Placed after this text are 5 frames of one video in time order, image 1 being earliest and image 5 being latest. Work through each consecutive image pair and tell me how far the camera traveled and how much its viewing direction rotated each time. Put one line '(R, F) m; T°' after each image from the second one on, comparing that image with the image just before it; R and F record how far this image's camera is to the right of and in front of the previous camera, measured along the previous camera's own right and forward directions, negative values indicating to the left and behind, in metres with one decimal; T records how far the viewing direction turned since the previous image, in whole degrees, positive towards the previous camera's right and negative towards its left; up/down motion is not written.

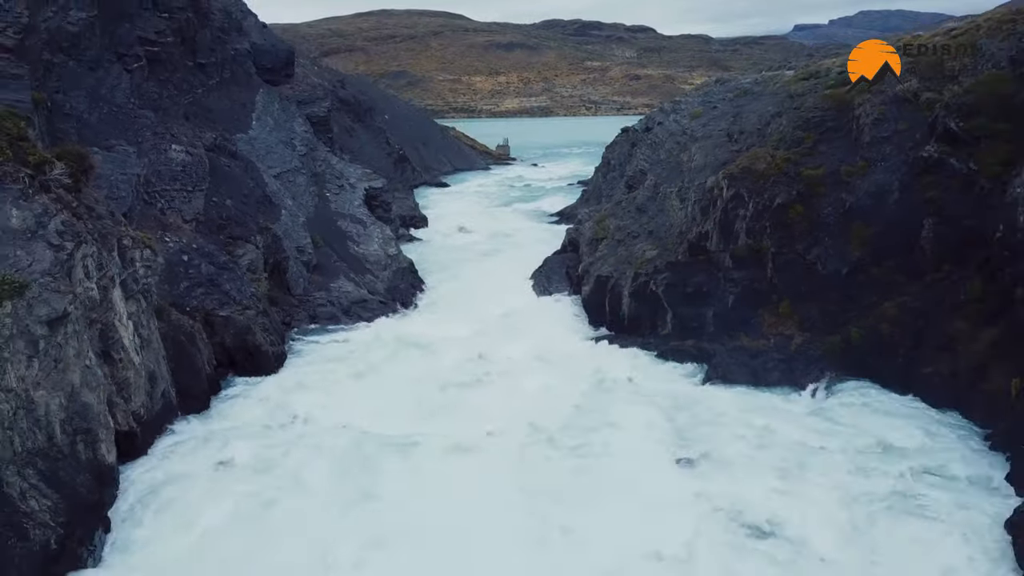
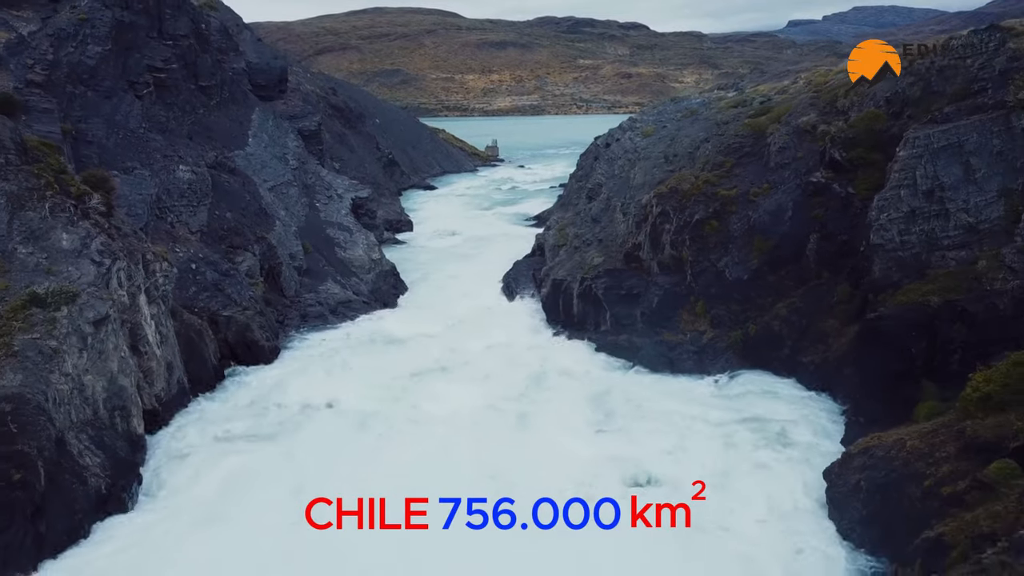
(+0.7, -2.6) m; 0°
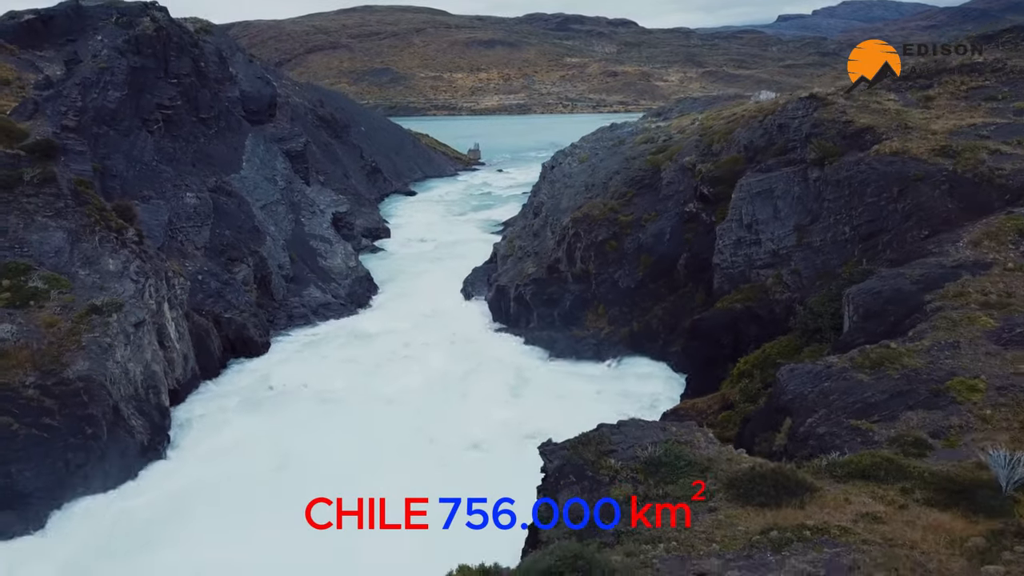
(+1.3, -4.4) m; +1°
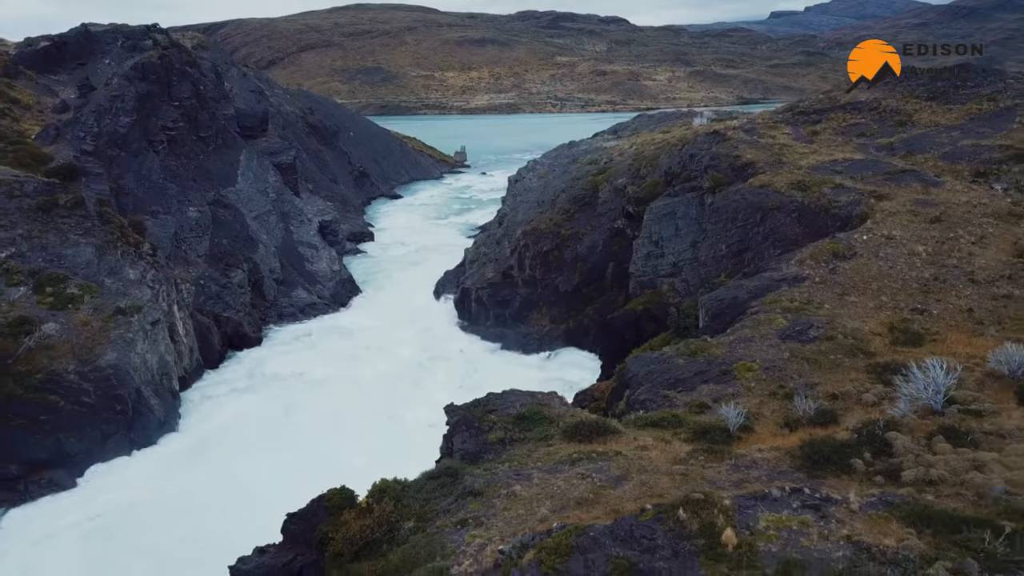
(+1.1, -3.7) m; 0°
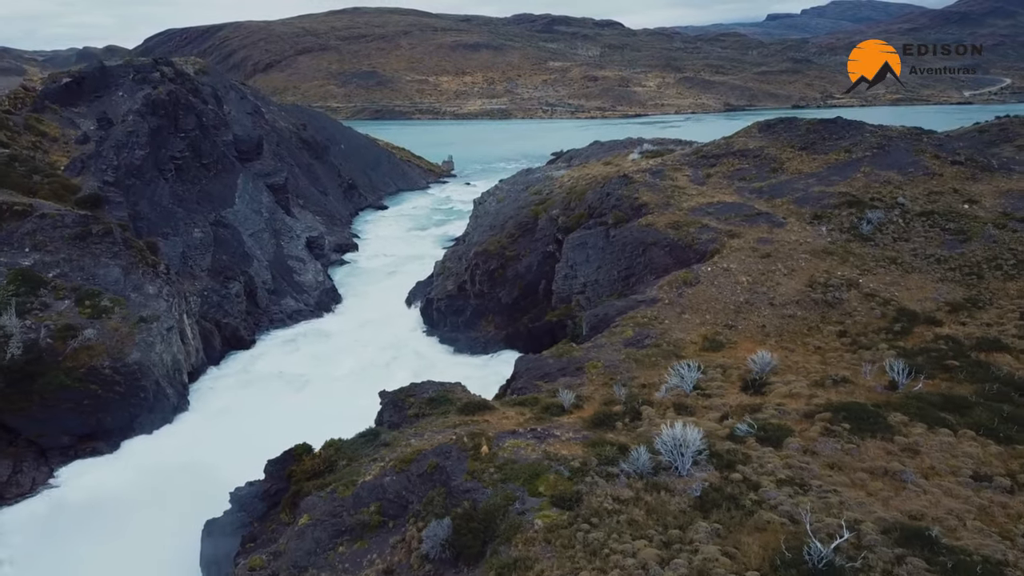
(+1.6, -5.1) m; 0°
